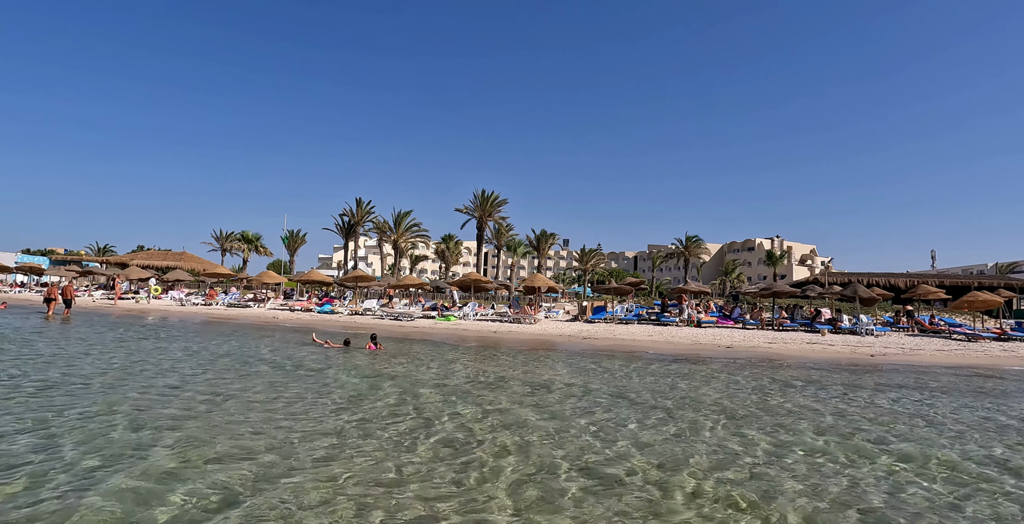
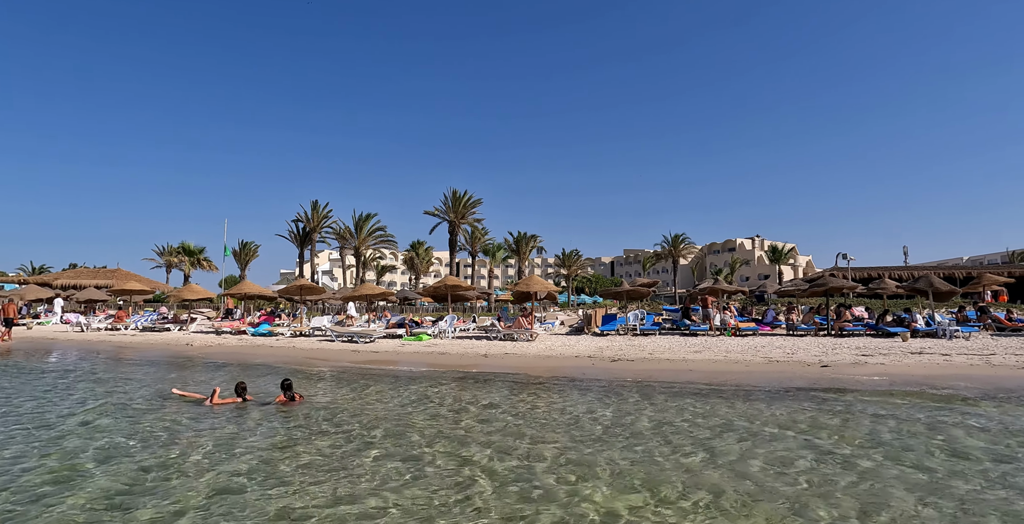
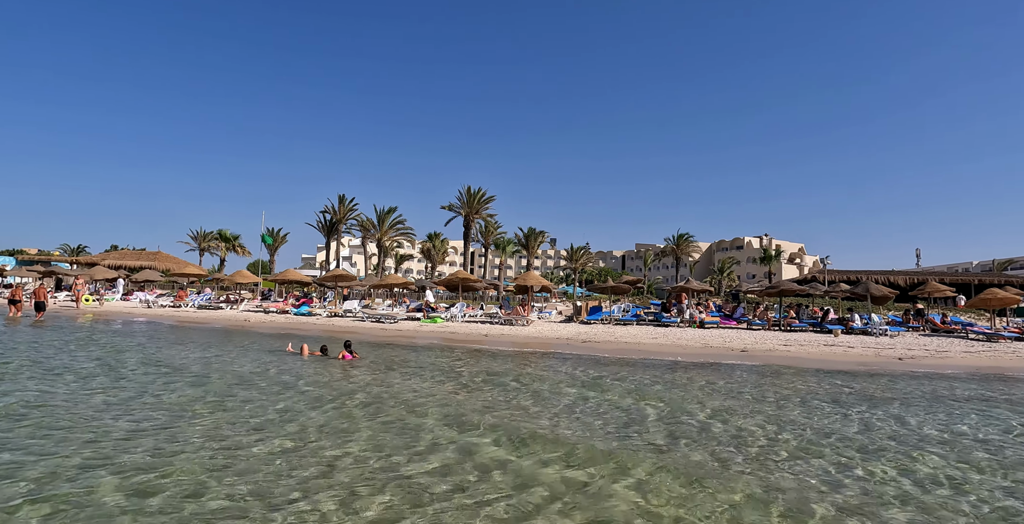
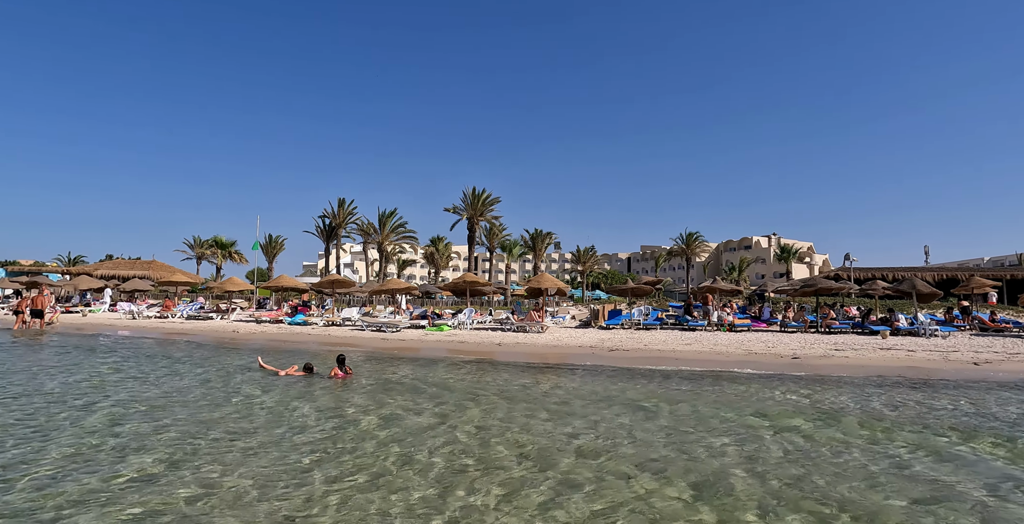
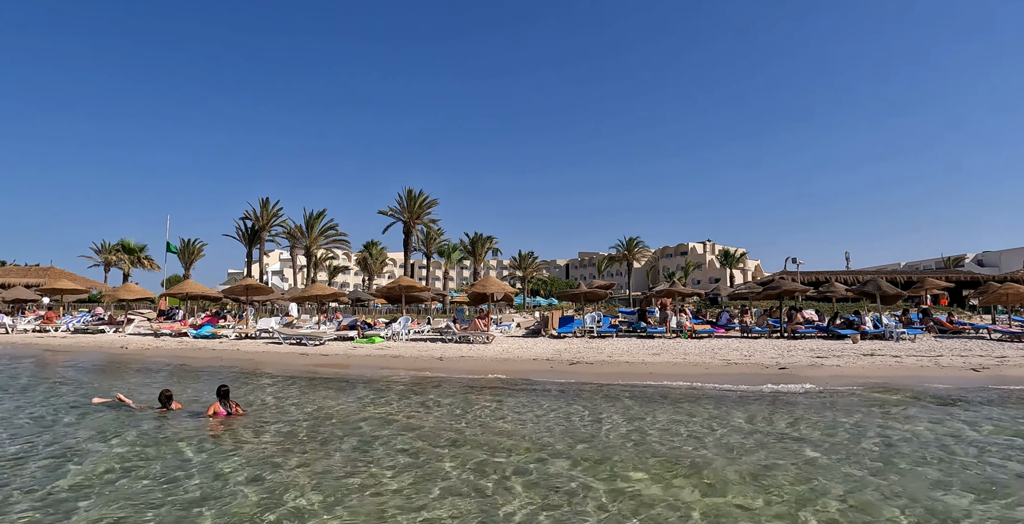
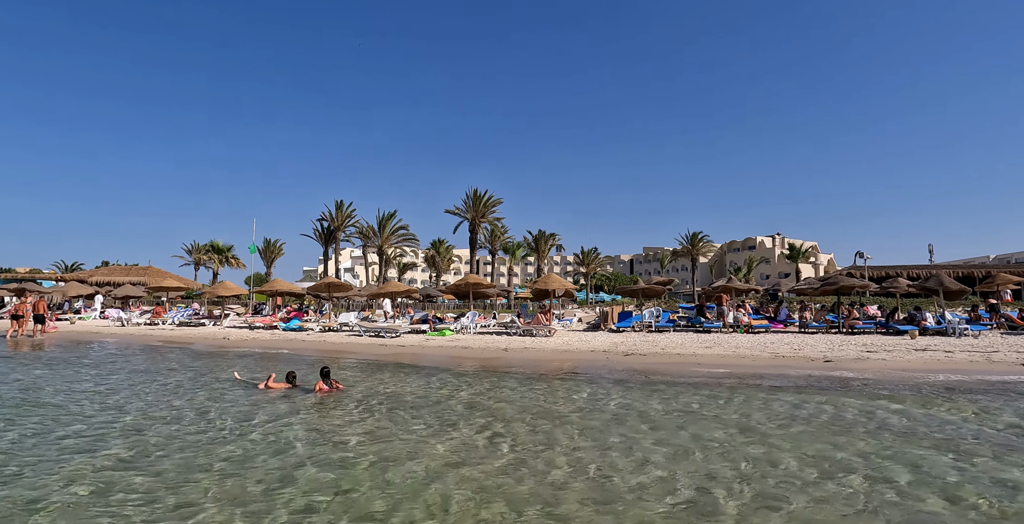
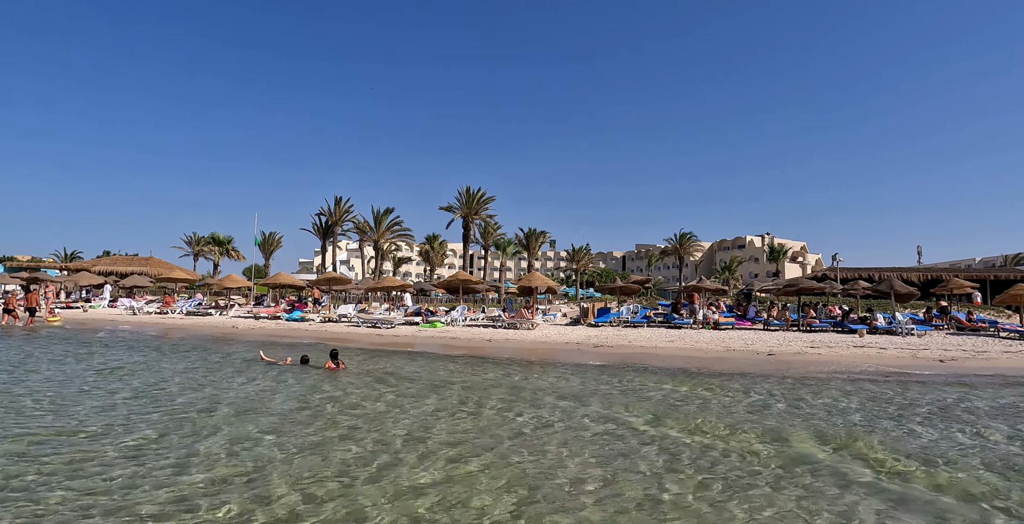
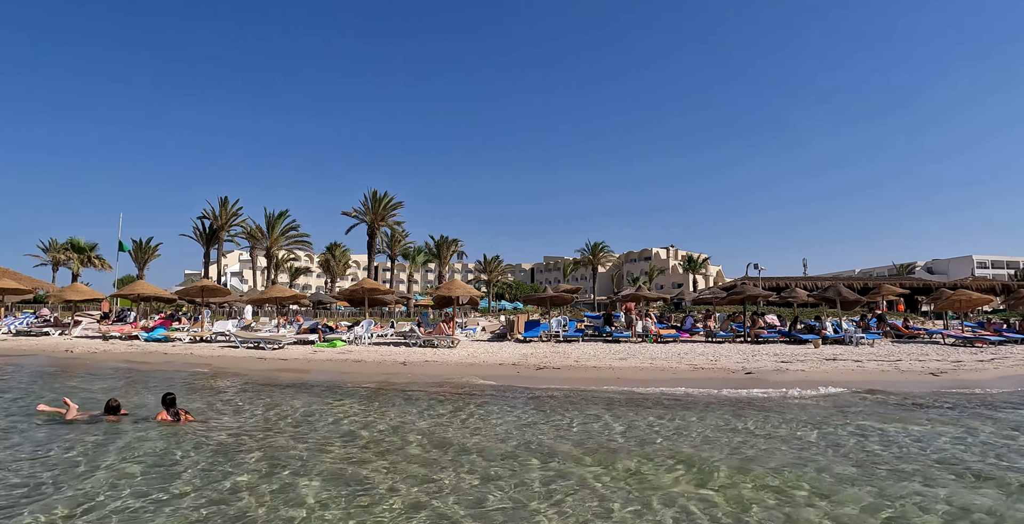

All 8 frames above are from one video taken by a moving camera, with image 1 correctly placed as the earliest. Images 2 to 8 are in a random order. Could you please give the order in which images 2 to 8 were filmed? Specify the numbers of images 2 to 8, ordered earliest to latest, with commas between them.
3, 7, 4, 6, 2, 5, 8
